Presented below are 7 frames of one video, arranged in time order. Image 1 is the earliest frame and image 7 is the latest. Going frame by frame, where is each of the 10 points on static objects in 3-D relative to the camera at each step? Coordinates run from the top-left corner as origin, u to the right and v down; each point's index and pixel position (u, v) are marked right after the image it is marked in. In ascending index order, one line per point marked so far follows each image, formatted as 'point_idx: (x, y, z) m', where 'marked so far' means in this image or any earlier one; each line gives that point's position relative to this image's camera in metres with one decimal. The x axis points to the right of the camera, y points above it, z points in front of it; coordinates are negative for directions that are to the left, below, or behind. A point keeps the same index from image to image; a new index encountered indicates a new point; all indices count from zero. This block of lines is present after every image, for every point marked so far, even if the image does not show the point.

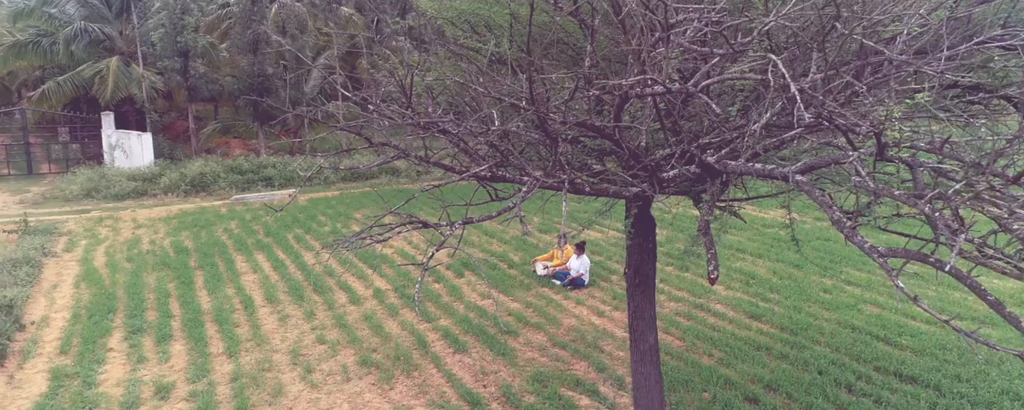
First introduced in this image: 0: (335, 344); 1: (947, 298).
0: (-2.1, -1.6, +7.2) m
1: (+6.2, -1.3, +8.8) m
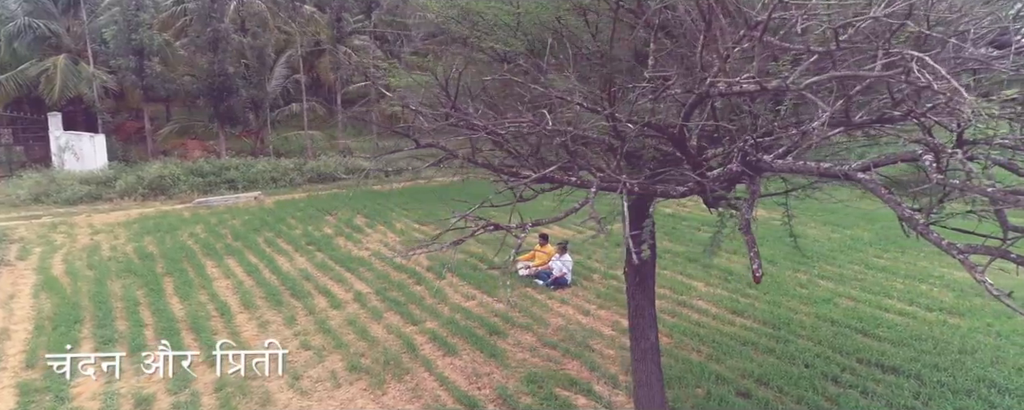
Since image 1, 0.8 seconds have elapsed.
0: (-2.2, -1.6, +7.0) m
1: (+6.0, -1.3, +9.1) m
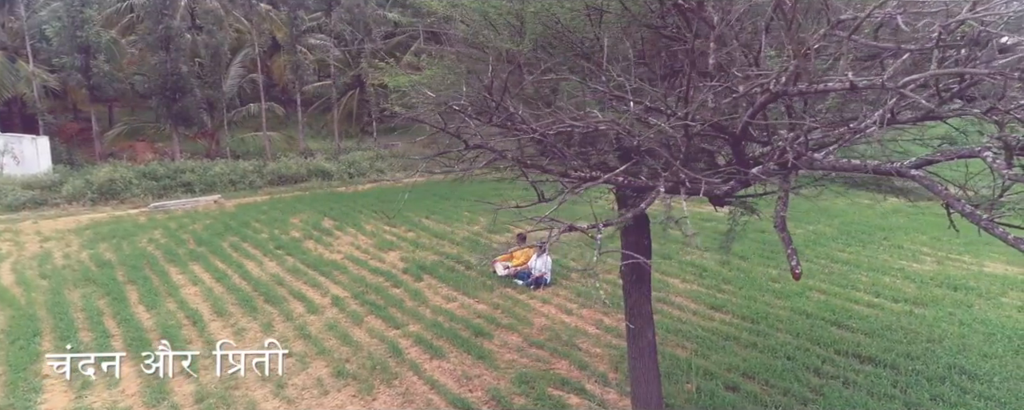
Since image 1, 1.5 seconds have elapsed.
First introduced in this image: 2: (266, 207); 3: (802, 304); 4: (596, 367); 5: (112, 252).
0: (-2.3, -1.7, +6.8) m
1: (+5.7, -1.2, +9.5) m
2: (-7.0, -0.1, +17.3) m
3: (+4.0, -1.4, +8.3) m
4: (+0.9, -1.7, +6.5) m
5: (-8.2, -1.0, +12.6) m
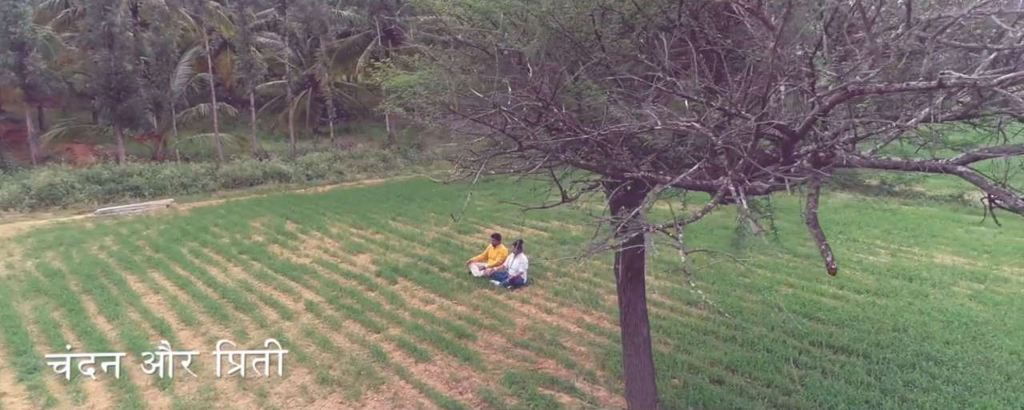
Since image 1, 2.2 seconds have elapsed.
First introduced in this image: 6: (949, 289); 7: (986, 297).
0: (-2.5, -1.7, +6.7) m
1: (+5.3, -1.1, +9.9) m
2: (-7.9, -0.2, +16.7) m
3: (+3.7, -1.3, +8.6) m
4: (+0.8, -1.7, +6.5) m
5: (-8.8, -1.1, +11.9) m
6: (+6.6, -1.3, +9.3) m
7: (+6.9, -1.3, +9.0) m
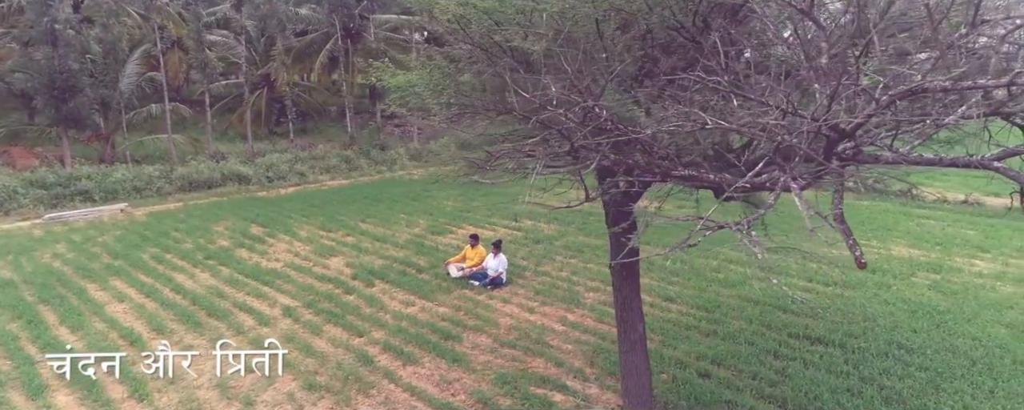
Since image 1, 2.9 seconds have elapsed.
0: (-2.6, -1.7, +6.5) m
1: (+5.0, -1.1, +10.2) m
2: (-8.7, -0.3, +16.1) m
3: (+3.4, -1.3, +8.9) m
4: (+0.6, -1.7, +6.5) m
5: (-9.3, -1.2, +11.3) m
6: (+6.3, -1.2, +9.7) m
7: (+6.6, -1.2, +9.4) m
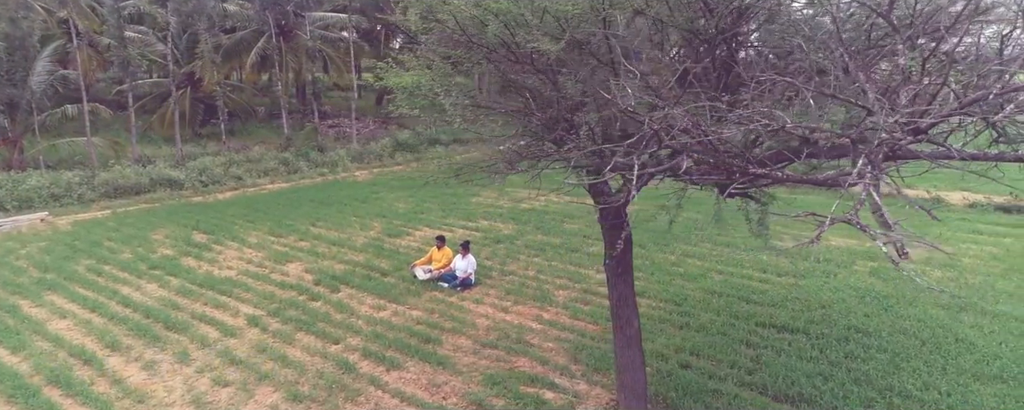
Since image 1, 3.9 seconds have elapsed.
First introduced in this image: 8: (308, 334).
0: (-2.7, -1.8, +6.2) m
1: (+4.4, -1.0, +10.7) m
2: (-9.9, -0.4, +15.1) m
3: (+3.0, -1.2, +9.2) m
4: (+0.5, -1.7, +6.6) m
5: (-9.9, -1.4, +10.3) m
6: (+5.8, -1.1, +10.4) m
7: (+6.1, -1.1, +10.1) m
8: (-2.5, -1.6, +7.5) m
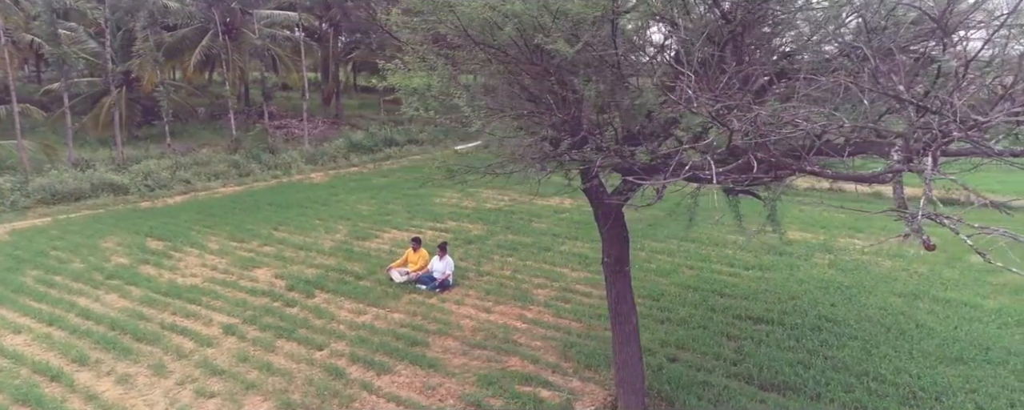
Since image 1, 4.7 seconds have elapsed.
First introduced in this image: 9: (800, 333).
0: (-2.8, -1.8, +6.0) m
1: (+3.9, -0.9, +11.1) m
2: (-10.7, -0.6, +14.3) m
3: (+2.6, -1.2, +9.5) m
4: (+0.4, -1.7, +6.7) m
5: (-10.2, -1.6, +9.5) m
6: (+5.3, -1.0, +10.9) m
7: (+5.7, -1.0, +10.7) m
8: (-2.7, -1.6, +7.4) m
9: (+3.4, -1.5, +7.2) m
